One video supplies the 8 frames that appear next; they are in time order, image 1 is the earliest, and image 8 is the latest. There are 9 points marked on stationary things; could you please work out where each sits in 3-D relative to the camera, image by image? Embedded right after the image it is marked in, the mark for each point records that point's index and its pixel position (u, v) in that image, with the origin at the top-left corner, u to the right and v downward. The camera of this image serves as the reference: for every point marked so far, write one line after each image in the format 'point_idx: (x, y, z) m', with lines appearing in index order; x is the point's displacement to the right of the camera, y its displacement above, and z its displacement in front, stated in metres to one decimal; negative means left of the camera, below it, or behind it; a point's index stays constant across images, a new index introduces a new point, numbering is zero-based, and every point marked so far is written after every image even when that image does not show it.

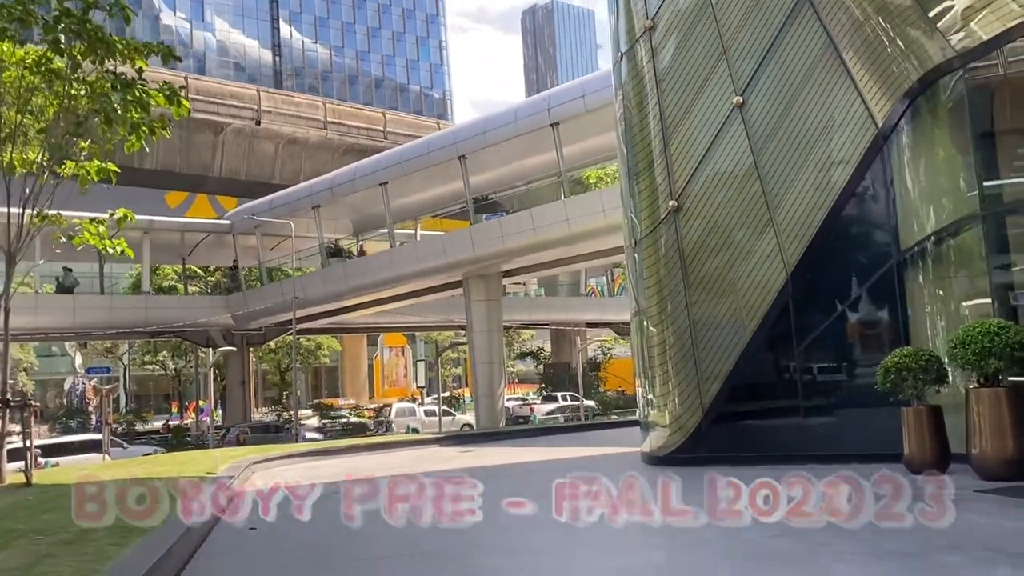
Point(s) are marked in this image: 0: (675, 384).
0: (+2.4, -1.4, +12.5) m
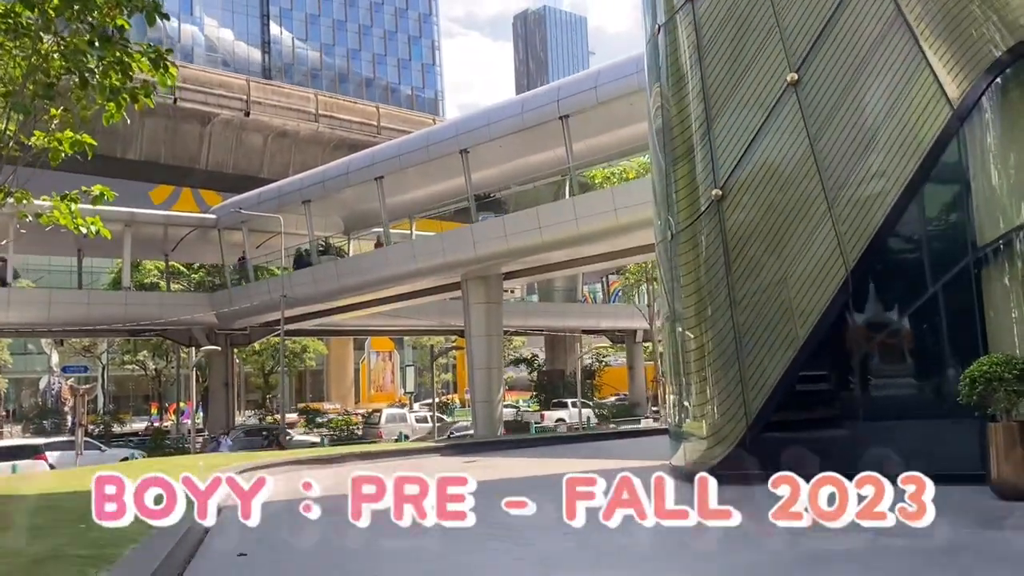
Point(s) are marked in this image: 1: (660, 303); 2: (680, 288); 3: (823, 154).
0: (+2.7, -1.4, +11.2) m
1: (+2.4, -0.3, +12.9) m
2: (+2.4, 0.0, +11.9) m
3: (+3.9, +1.7, +10.6) m
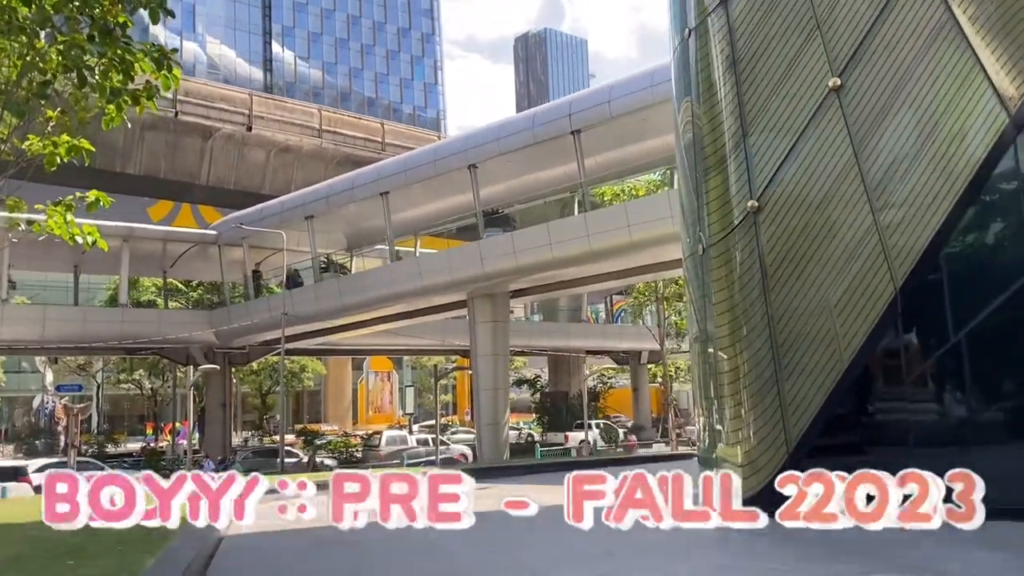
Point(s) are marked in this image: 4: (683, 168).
0: (+3.0, -1.6, +10.5) m
1: (+2.6, -0.5, +12.2) m
2: (+2.7, -0.2, +11.2) m
3: (+4.2, +1.5, +10.0) m
4: (+2.5, +1.7, +12.6) m
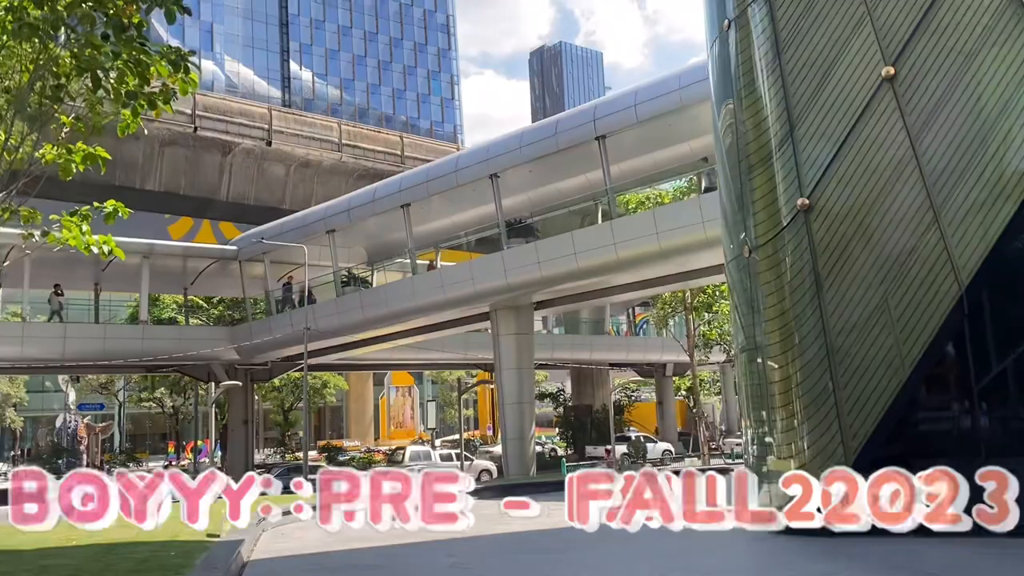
0: (+3.4, -1.6, +9.9) m
1: (+3.1, -0.6, +11.5) m
2: (+3.1, -0.3, +10.6) m
3: (+4.5, +1.4, +9.3) m
4: (+3.0, +1.7, +12.0) m
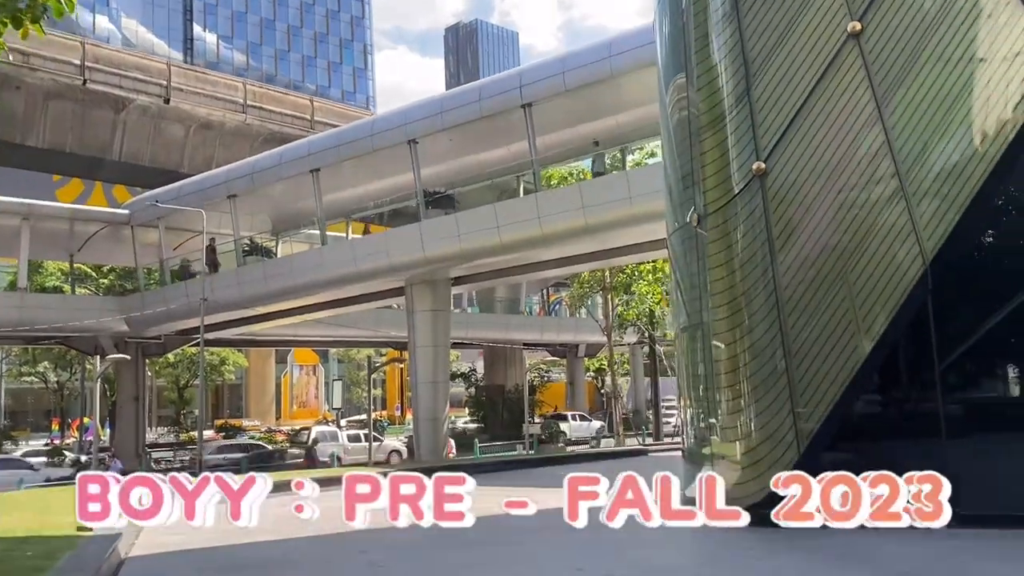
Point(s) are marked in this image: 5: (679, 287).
0: (+2.6, -1.3, +9.2) m
1: (+2.1, -0.2, +10.8) m
2: (+2.3, +0.1, +9.8) m
3: (+3.9, +1.7, +8.7) m
4: (+2.0, +2.0, +11.2) m
5: (+2.2, 0.0, +10.9) m
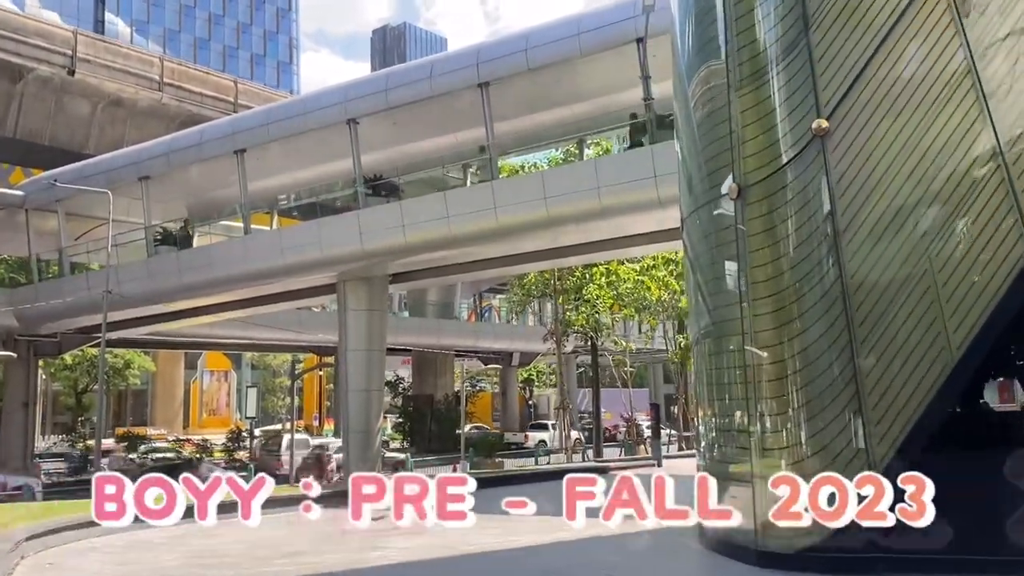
0: (+2.6, -1.2, +7.4) m
1: (+2.0, -0.1, +9.0) m
2: (+2.2, +0.2, +8.1) m
3: (+4.0, +1.8, +7.1) m
4: (+1.9, +2.1, +9.4) m
5: (+2.0, +0.1, +9.1) m
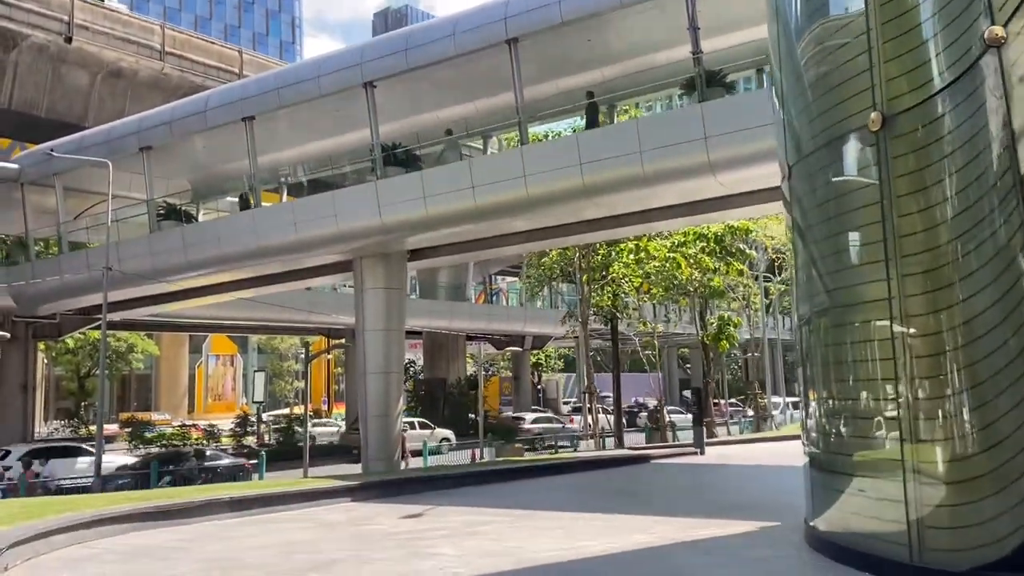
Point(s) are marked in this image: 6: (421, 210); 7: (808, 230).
0: (+3.3, -0.9, +6.0) m
1: (+2.7, +0.2, +7.5) m
2: (+2.9, +0.5, +6.6) m
3: (+4.6, +2.1, +5.6) m
4: (+2.6, +2.5, +7.9) m
5: (+2.7, +0.5, +7.7) m
6: (-2.1, +1.8, +19.4) m
7: (+2.7, +0.6, +7.7) m
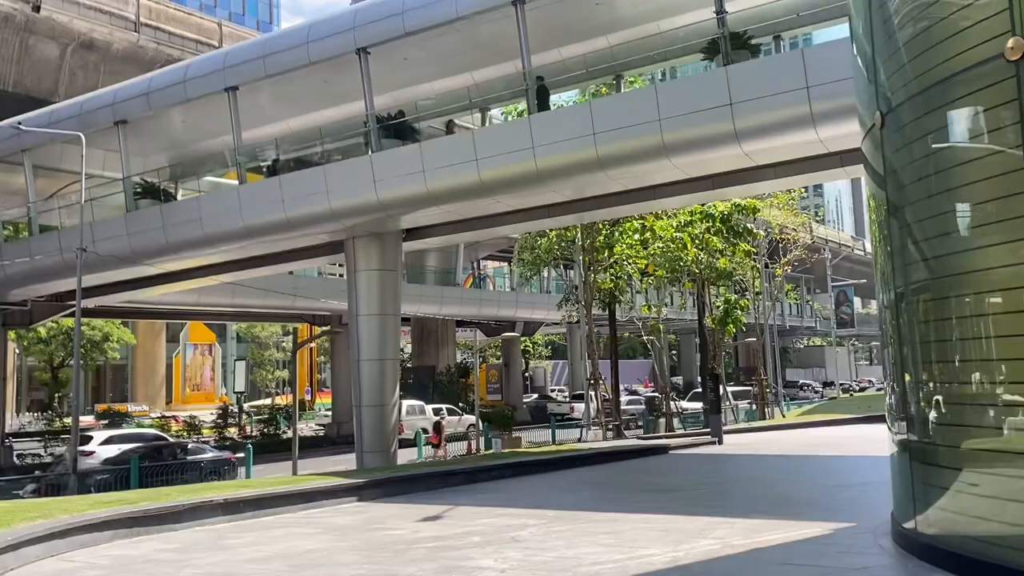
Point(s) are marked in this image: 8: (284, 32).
0: (+3.7, -0.6, +4.9) m
1: (+3.1, +0.5, +6.4) m
2: (+3.3, +0.8, +5.5) m
3: (+5.1, +2.4, +4.5) m
4: (+2.9, +2.8, +6.8) m
5: (+3.1, +0.7, +6.6) m
6: (-2.0, +2.2, +18.2) m
7: (+3.0, +0.9, +6.6) m
8: (-5.2, +5.8, +19.4) m
